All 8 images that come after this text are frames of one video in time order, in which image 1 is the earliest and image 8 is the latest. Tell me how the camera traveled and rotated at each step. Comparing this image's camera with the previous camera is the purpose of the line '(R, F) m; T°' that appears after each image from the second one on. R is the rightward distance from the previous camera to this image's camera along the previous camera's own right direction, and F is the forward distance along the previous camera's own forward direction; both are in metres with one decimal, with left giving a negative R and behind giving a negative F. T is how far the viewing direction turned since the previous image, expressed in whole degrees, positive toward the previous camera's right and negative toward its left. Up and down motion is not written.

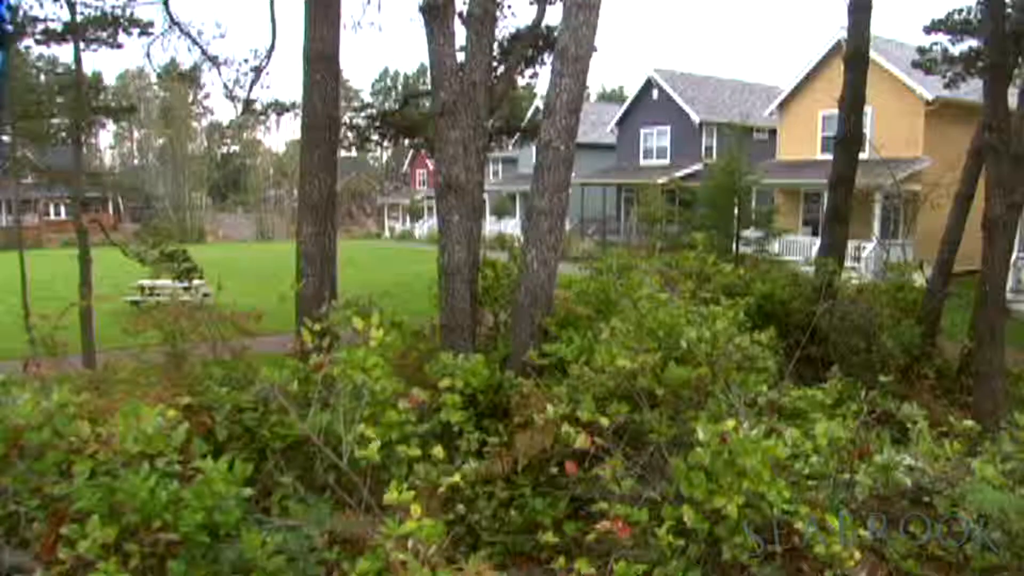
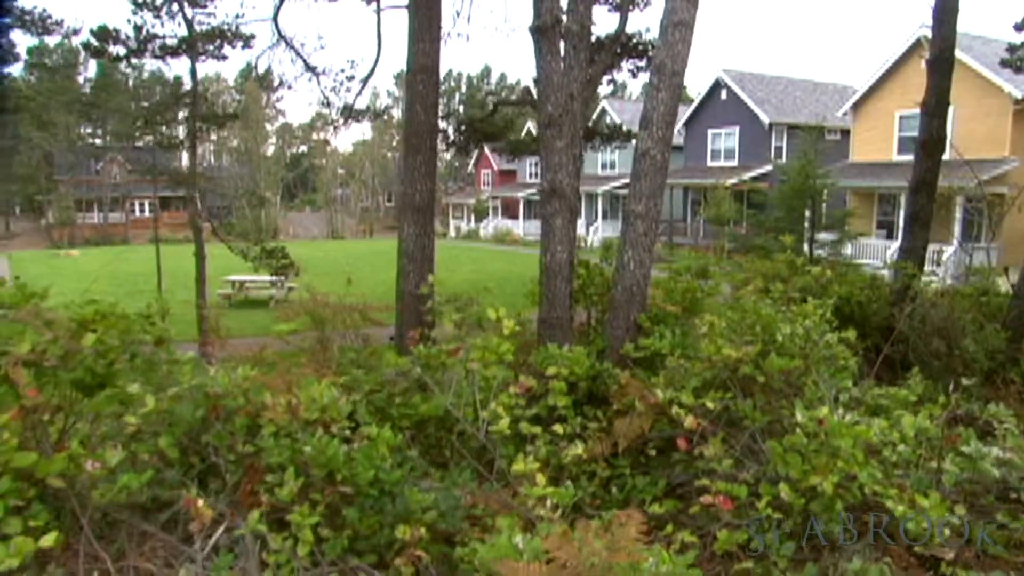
(-0.3, -0.4) m; -5°
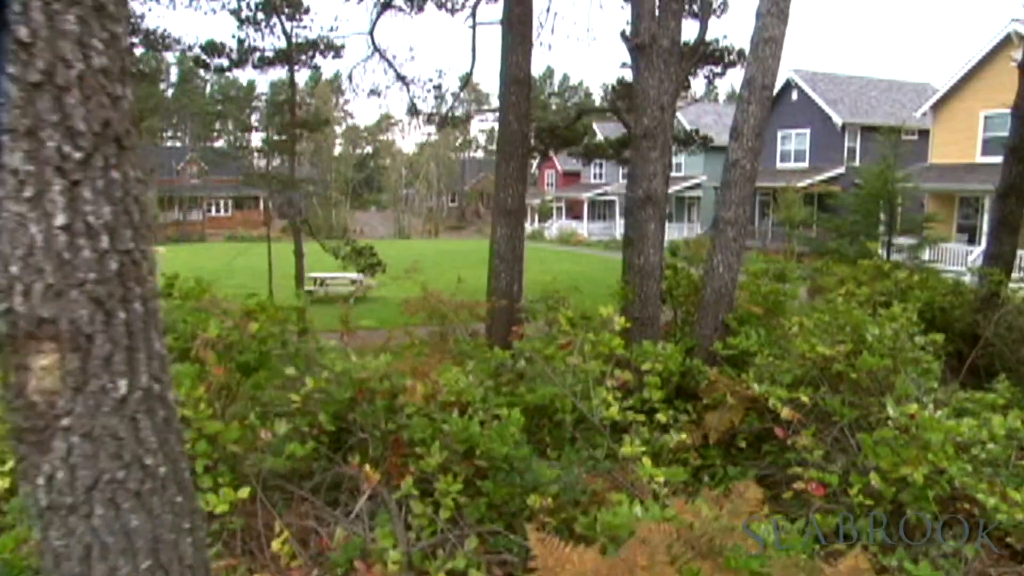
(-0.3, -0.4) m; -5°
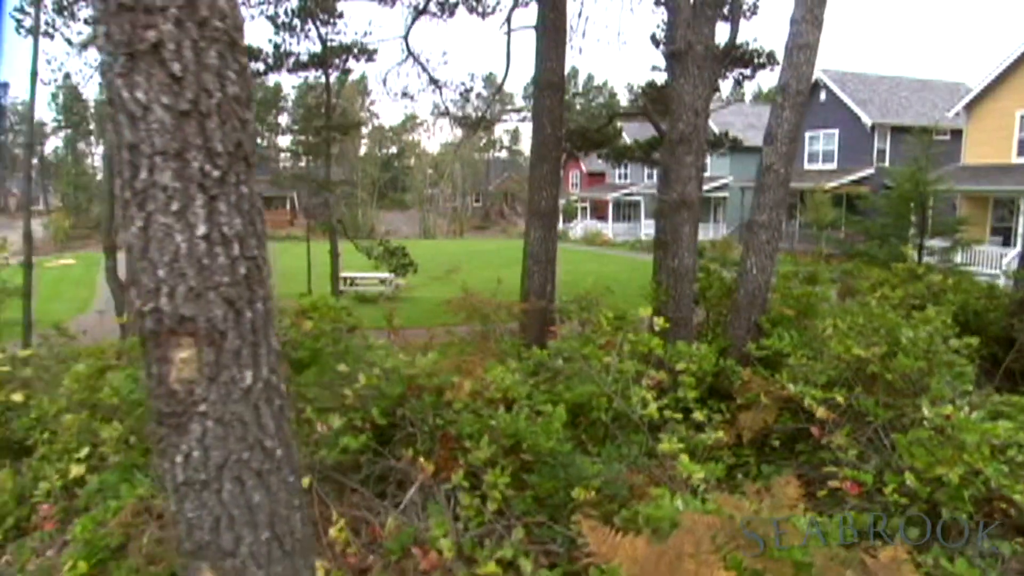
(-0.1, -0.1) m; -2°
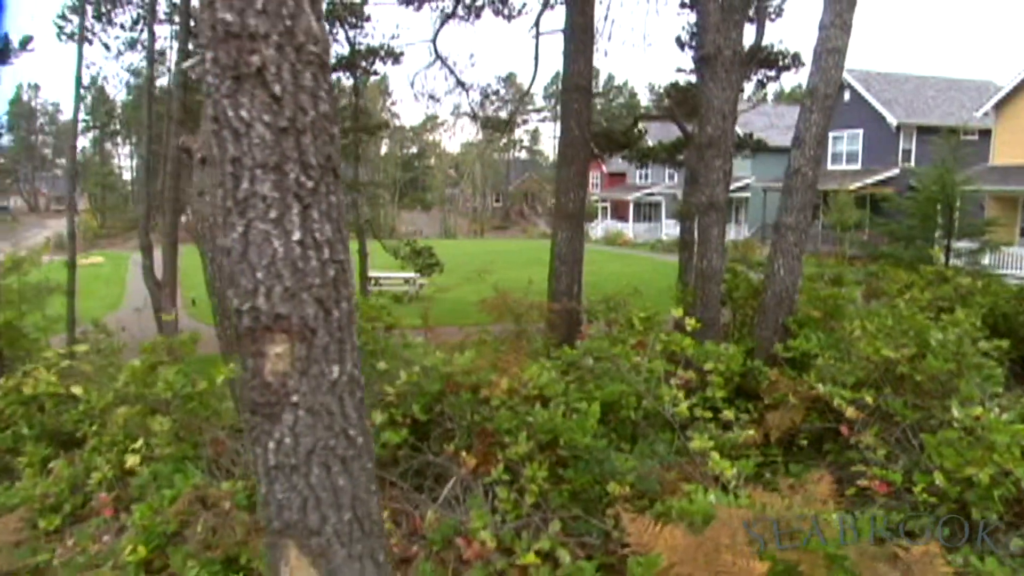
(-0.1, -0.1) m; -2°
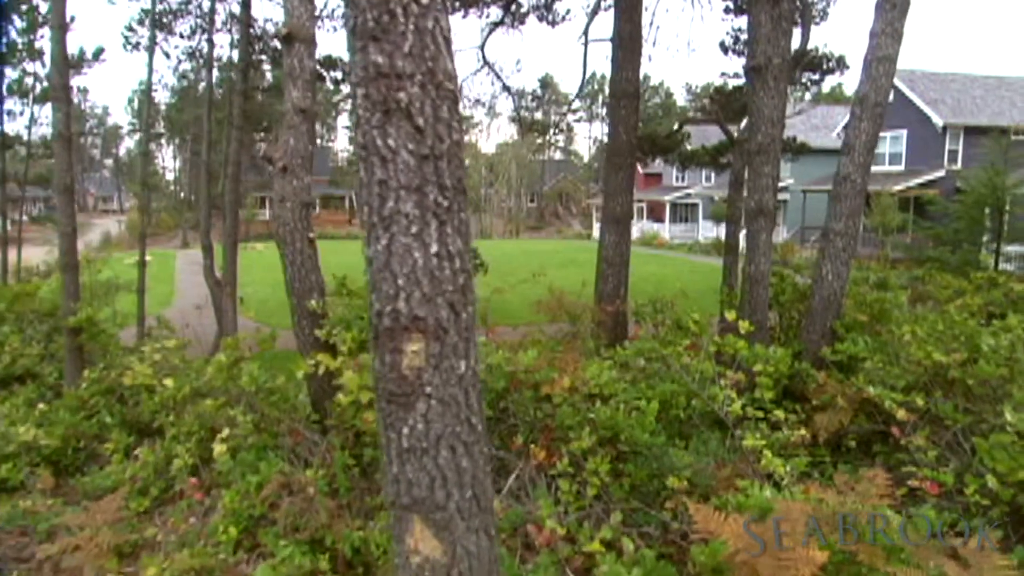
(-0.2, -0.2) m; -3°
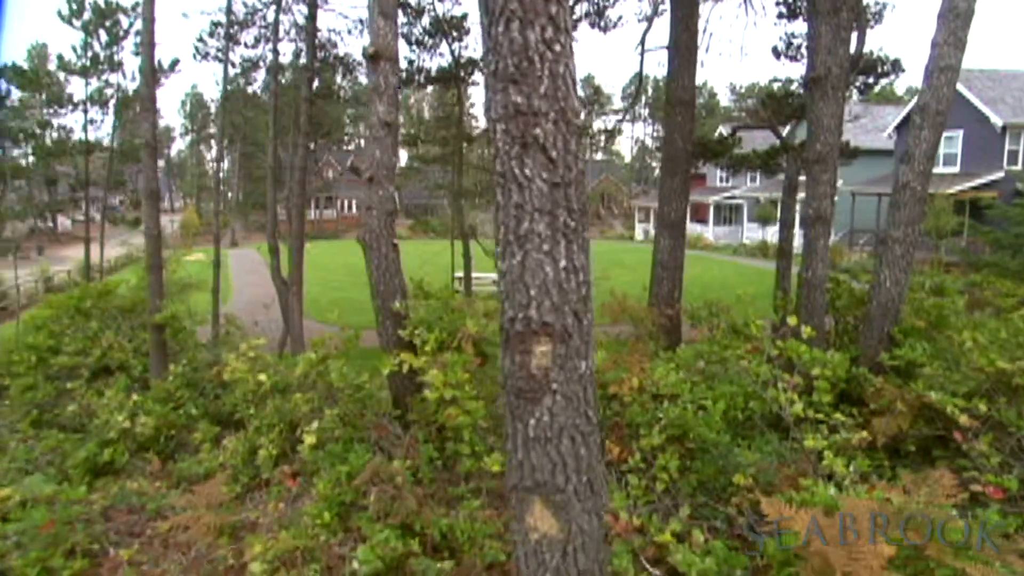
(-0.2, -0.2) m; -3°
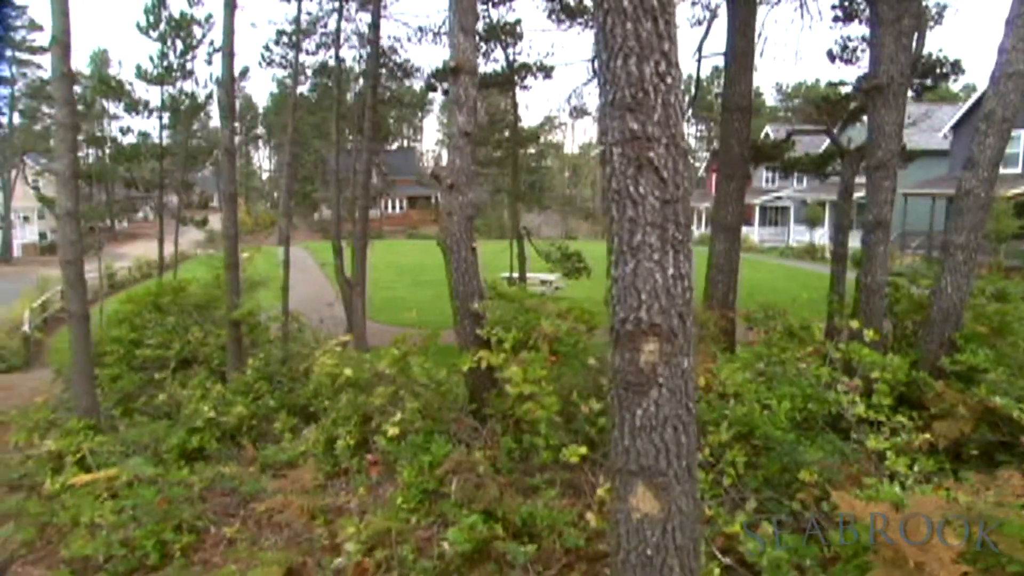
(-0.2, -0.2) m; -3°
